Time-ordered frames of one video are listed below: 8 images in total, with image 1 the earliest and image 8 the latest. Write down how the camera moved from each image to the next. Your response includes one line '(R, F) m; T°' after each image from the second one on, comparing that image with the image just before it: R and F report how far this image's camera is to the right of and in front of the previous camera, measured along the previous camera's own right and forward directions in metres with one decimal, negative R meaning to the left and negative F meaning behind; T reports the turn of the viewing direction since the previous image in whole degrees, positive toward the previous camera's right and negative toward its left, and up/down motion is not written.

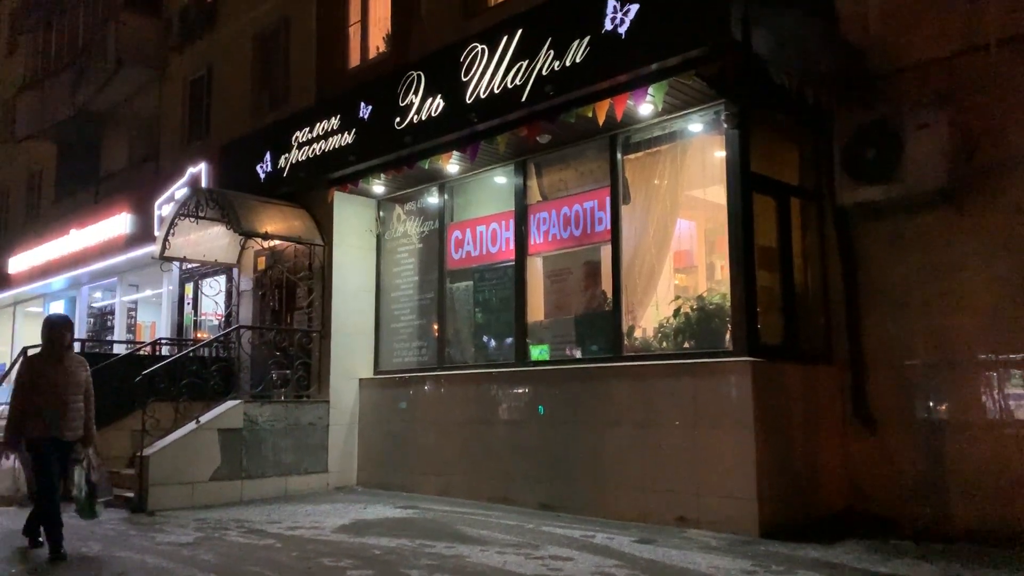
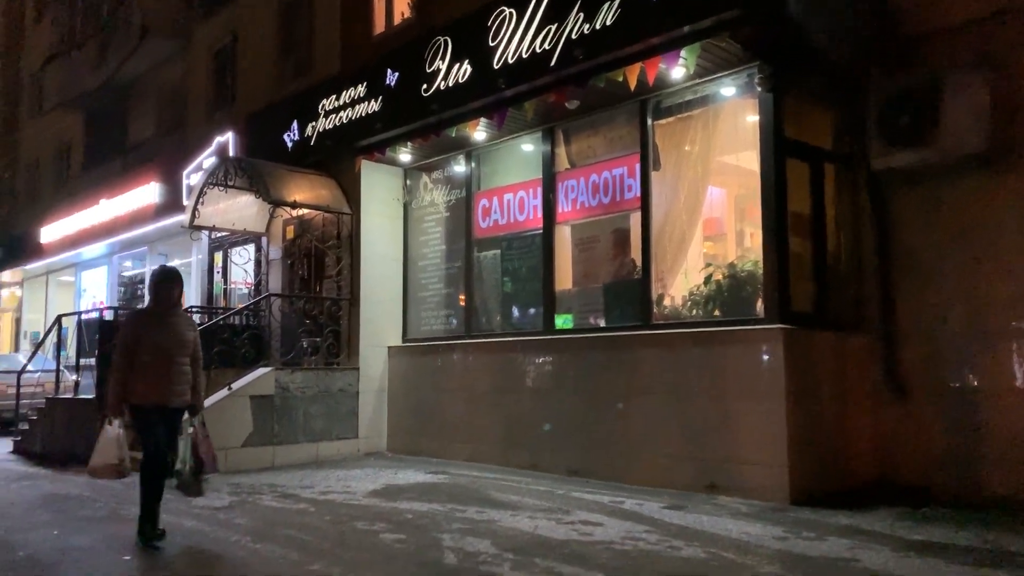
(0.0, 0.0) m; -2°
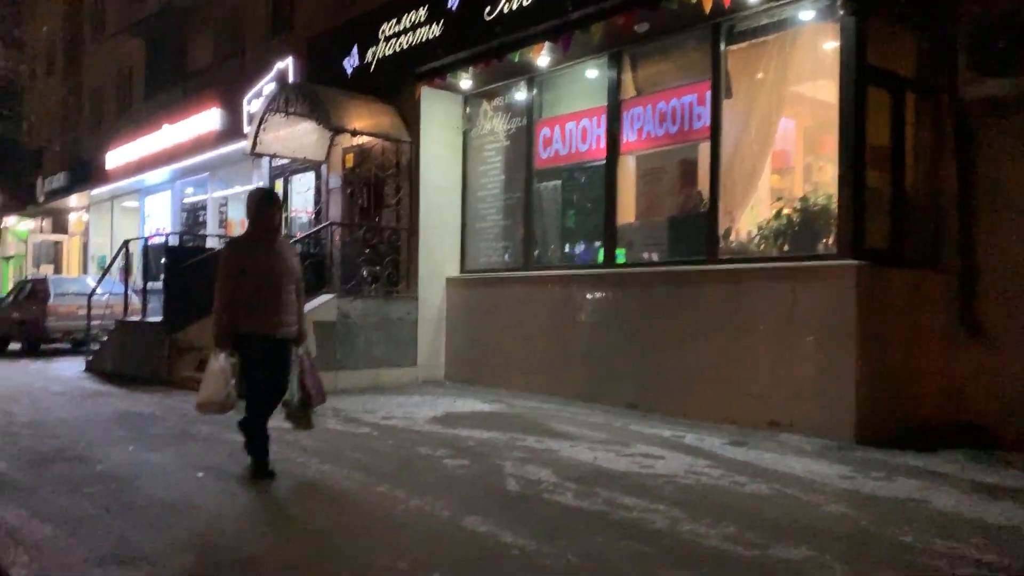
(-0.1, +0.1) m; -3°
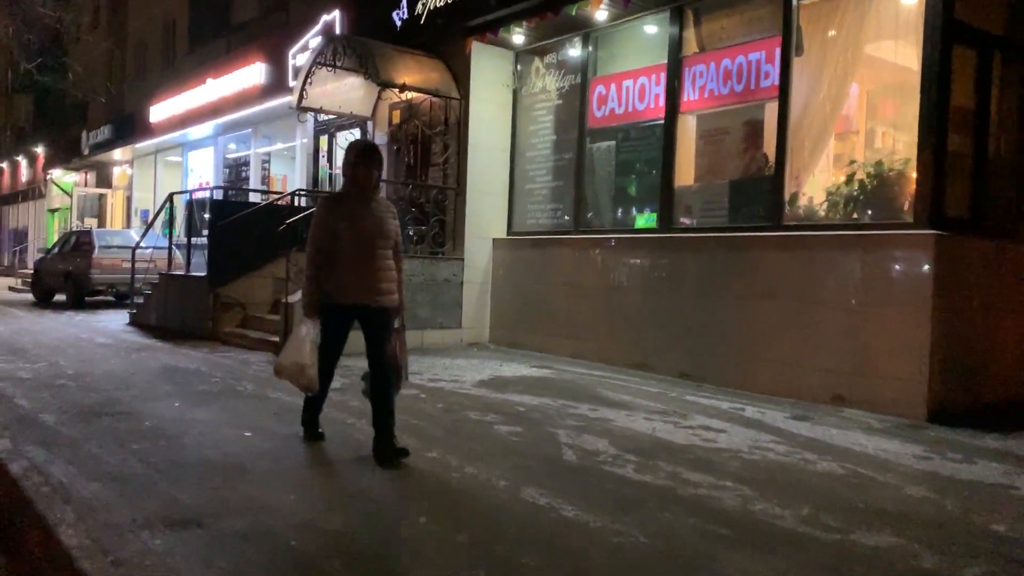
(-0.2, +0.2) m; -2°
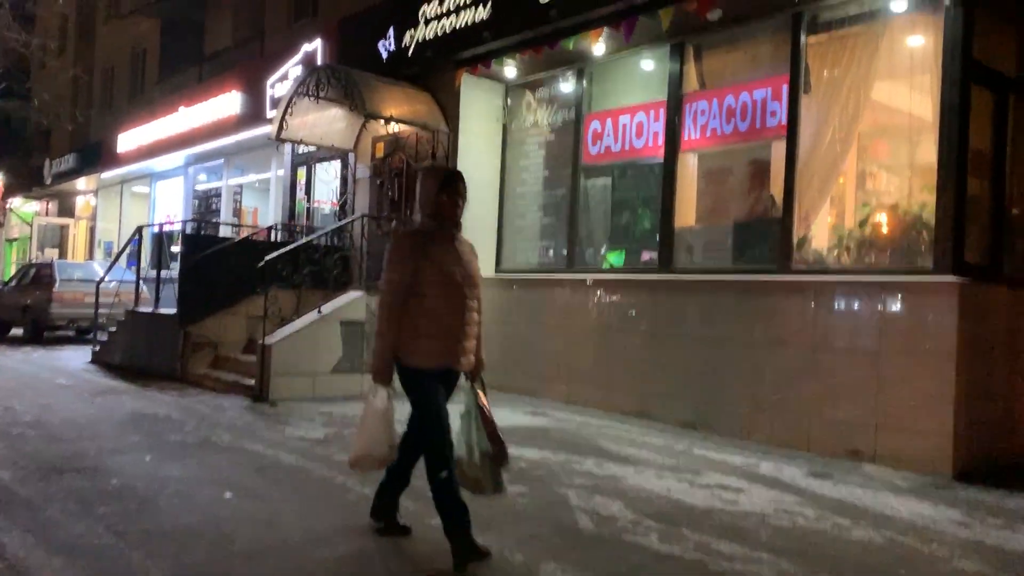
(-0.2, +0.4) m; +2°
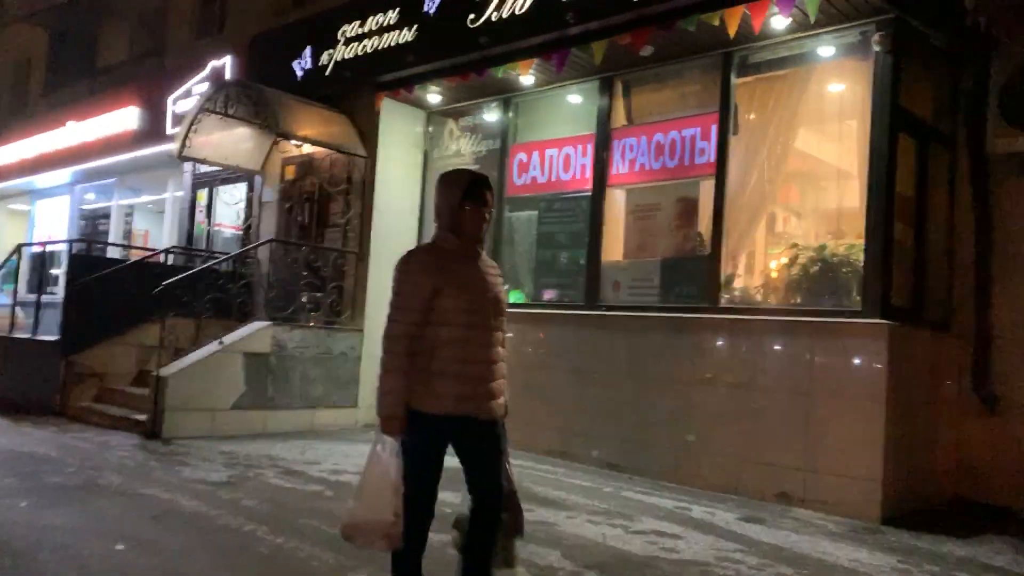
(-0.2, +0.3) m; +7°
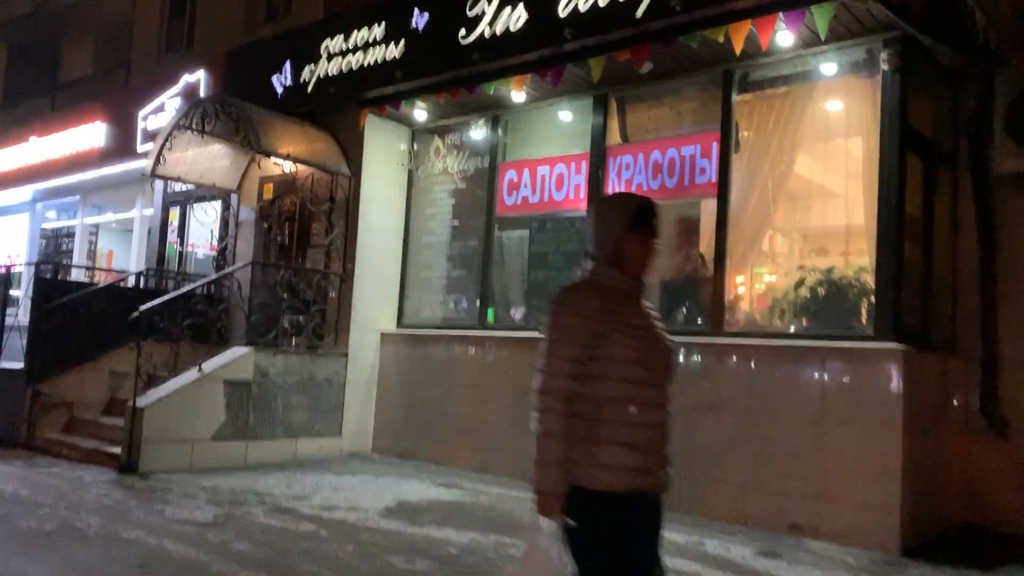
(-0.3, +0.3) m; +2°
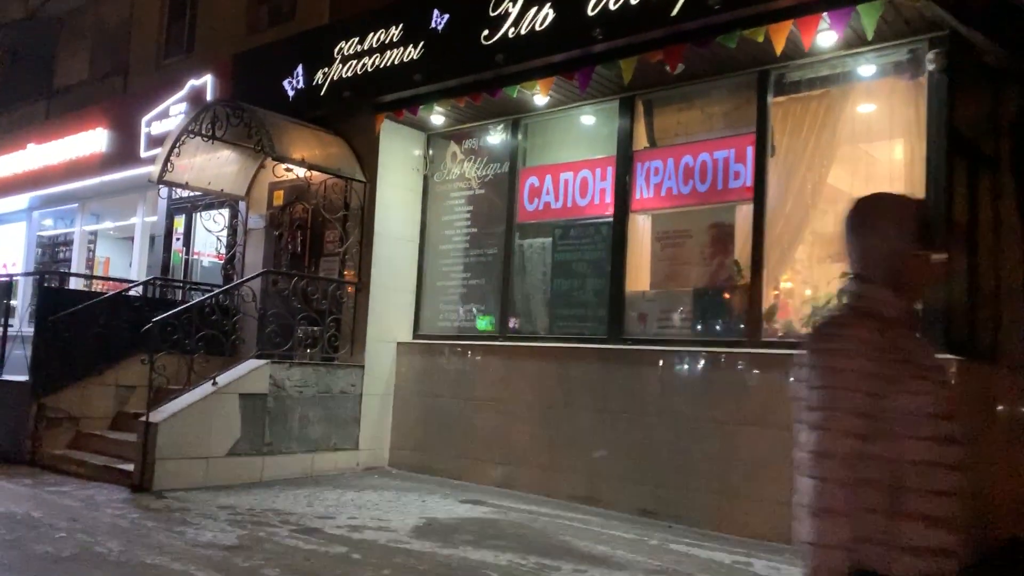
(-0.3, +0.2) m; +1°
